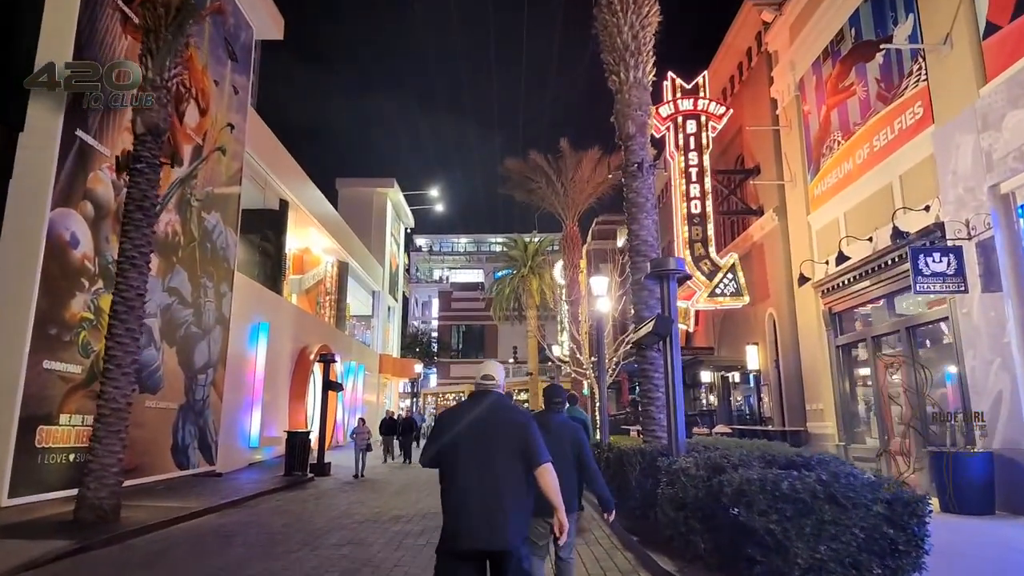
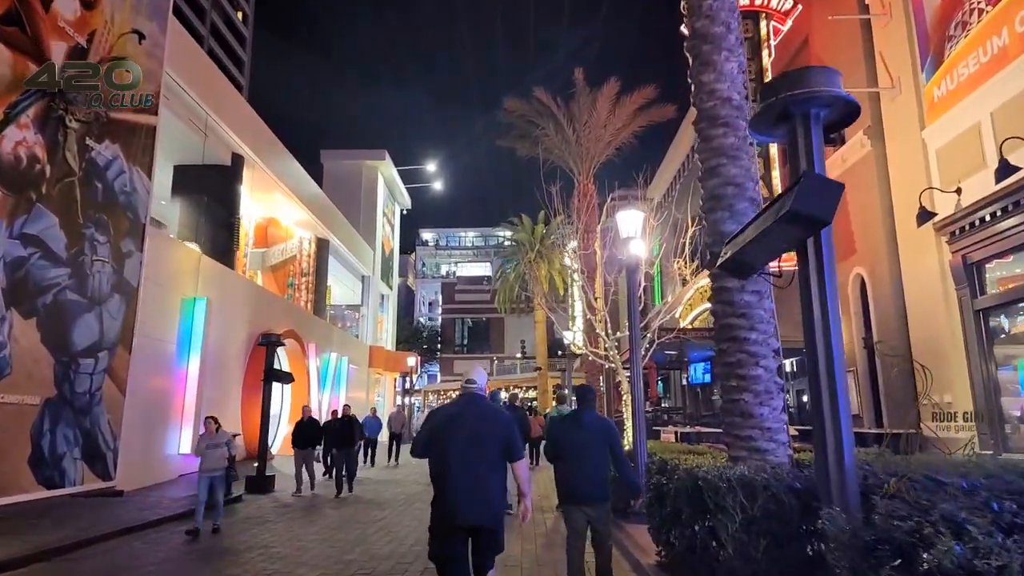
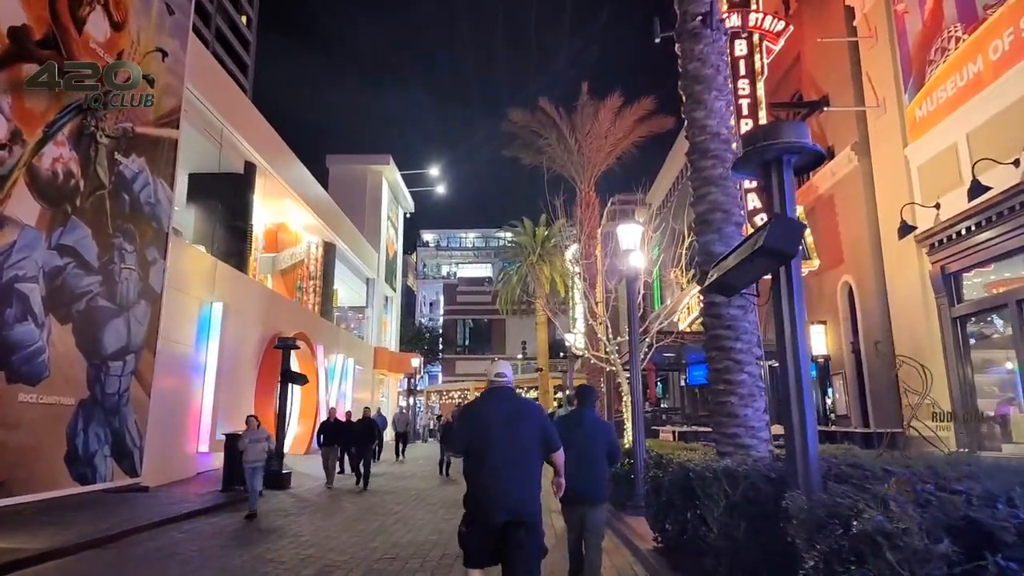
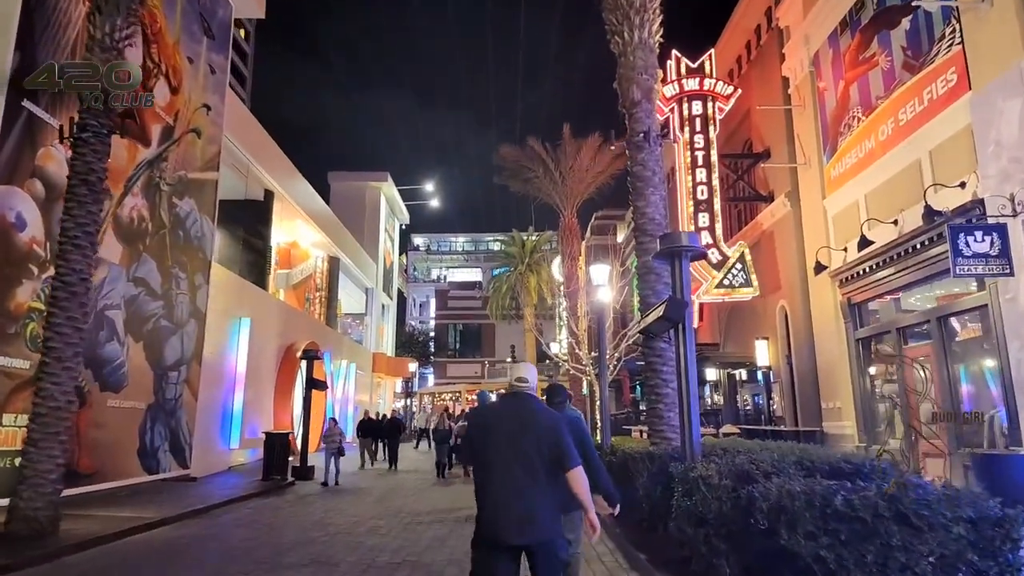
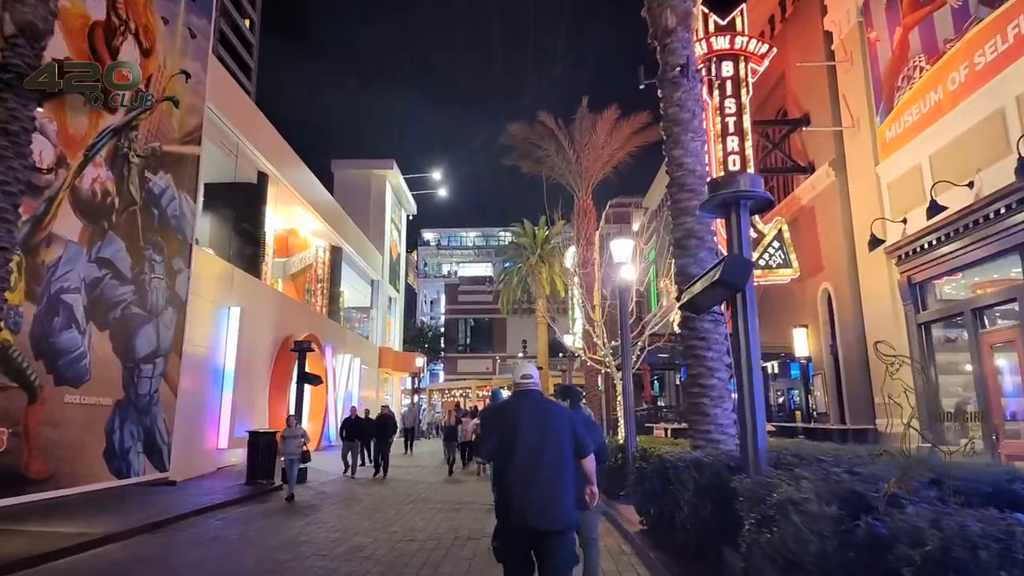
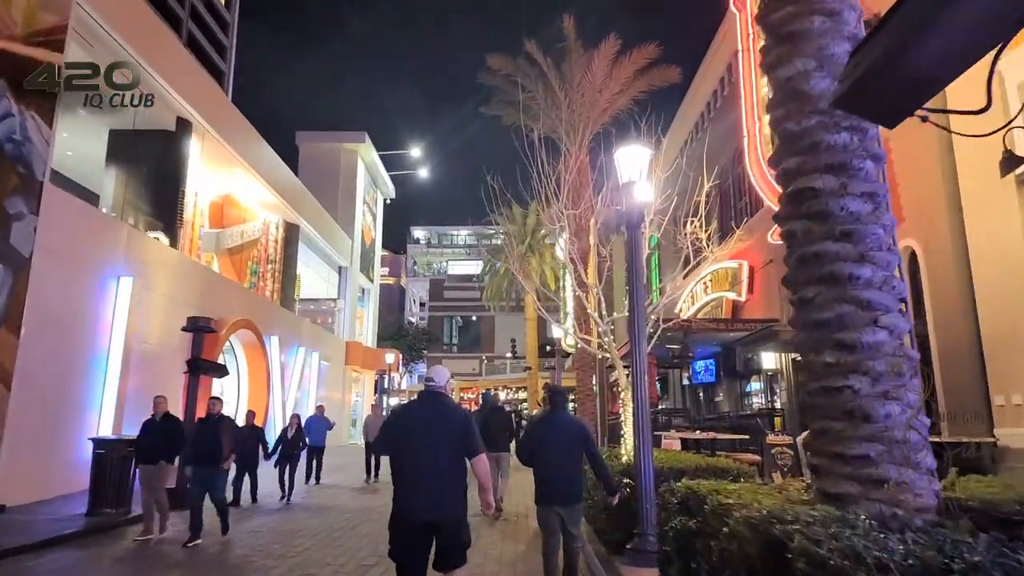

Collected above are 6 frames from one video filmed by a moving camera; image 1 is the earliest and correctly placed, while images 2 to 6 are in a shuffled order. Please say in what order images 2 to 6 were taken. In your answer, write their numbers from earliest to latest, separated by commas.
4, 5, 3, 2, 6
